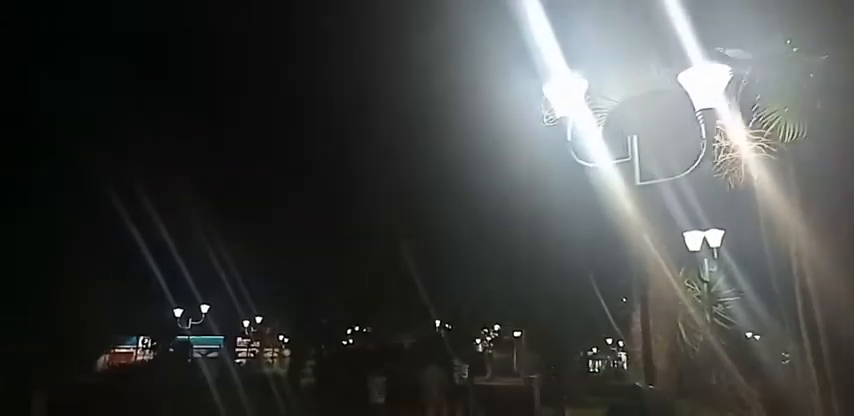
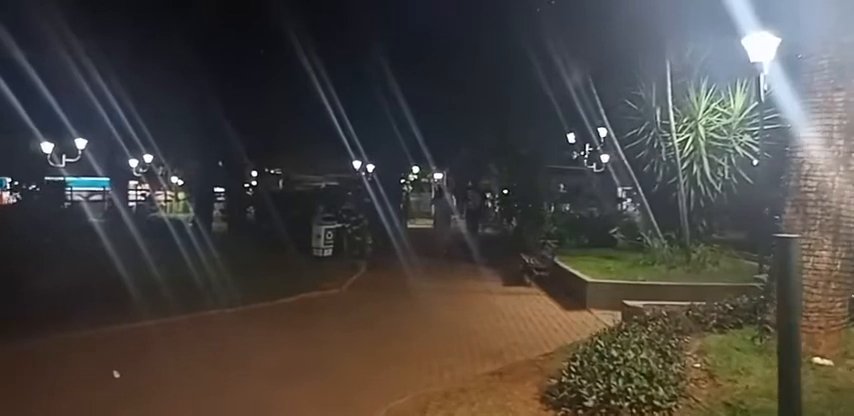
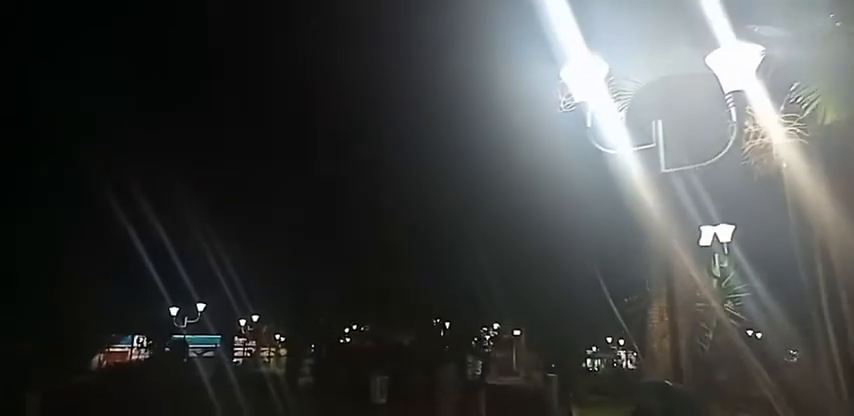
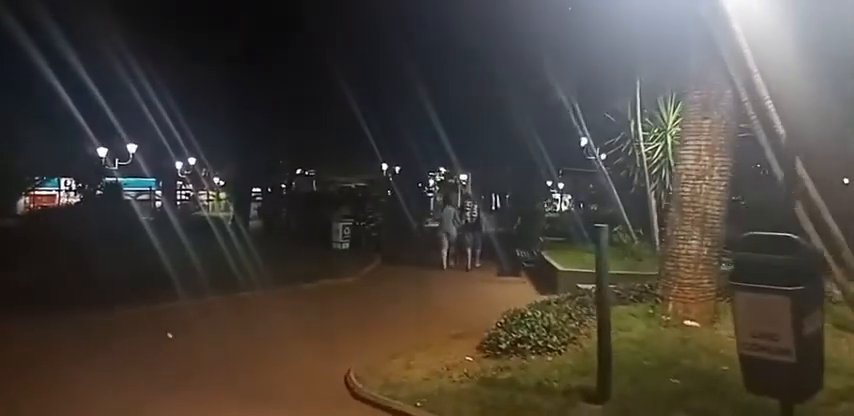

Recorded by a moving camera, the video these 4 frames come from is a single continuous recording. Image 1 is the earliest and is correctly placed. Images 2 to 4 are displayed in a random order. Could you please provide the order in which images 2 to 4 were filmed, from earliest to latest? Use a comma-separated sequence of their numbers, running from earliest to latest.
3, 4, 2
